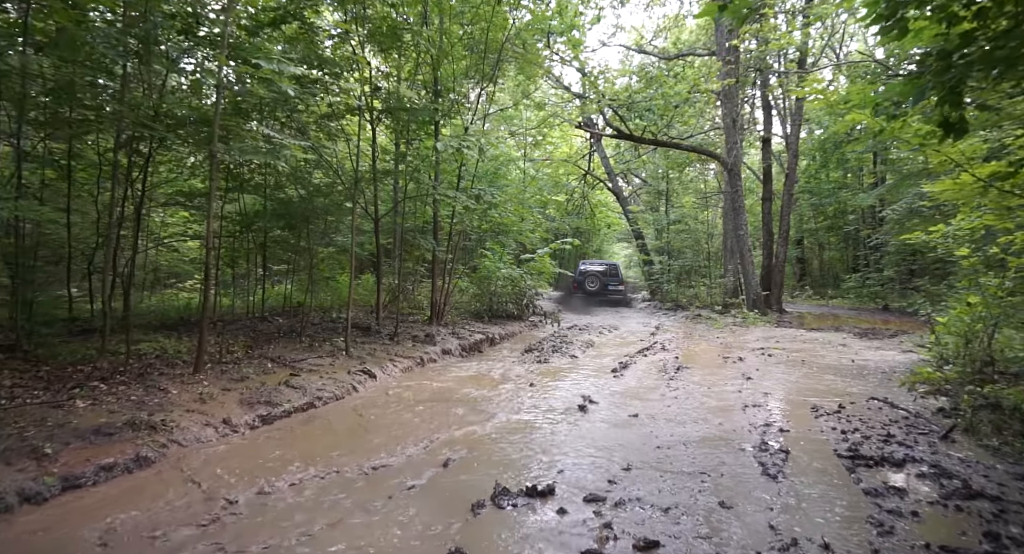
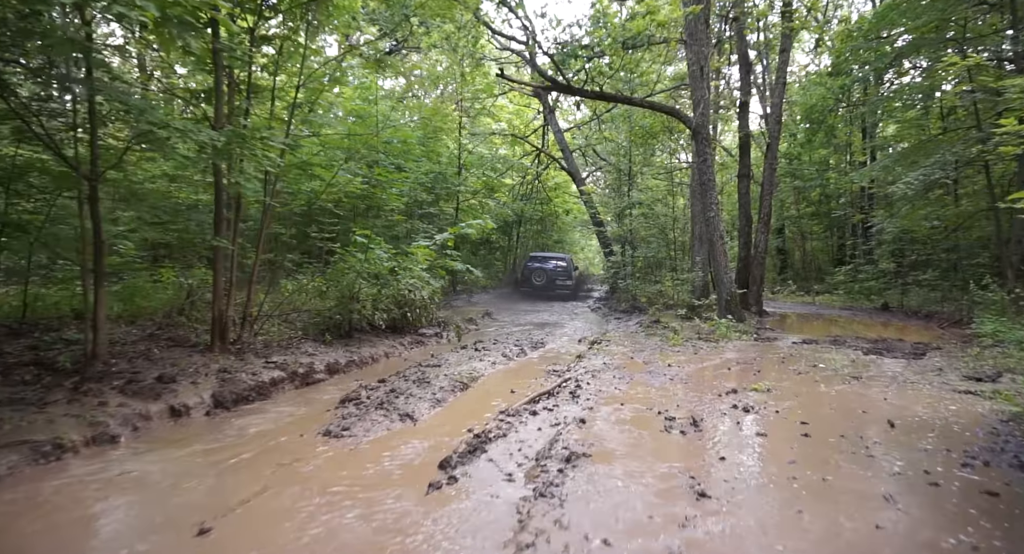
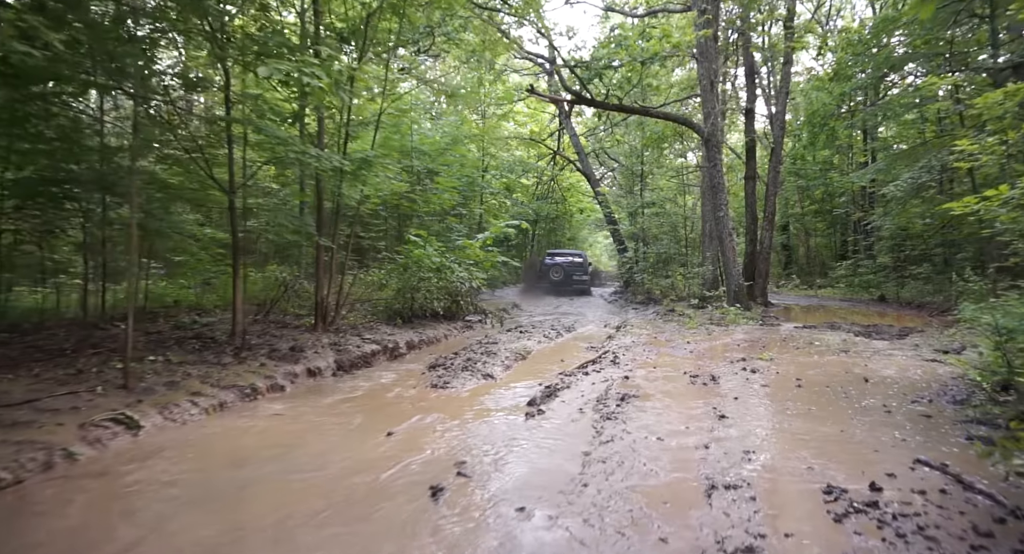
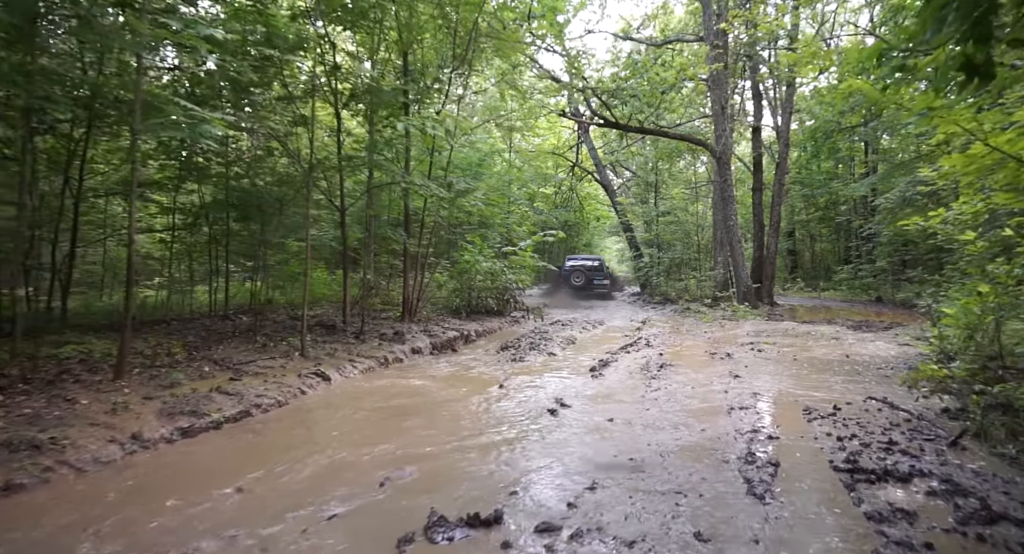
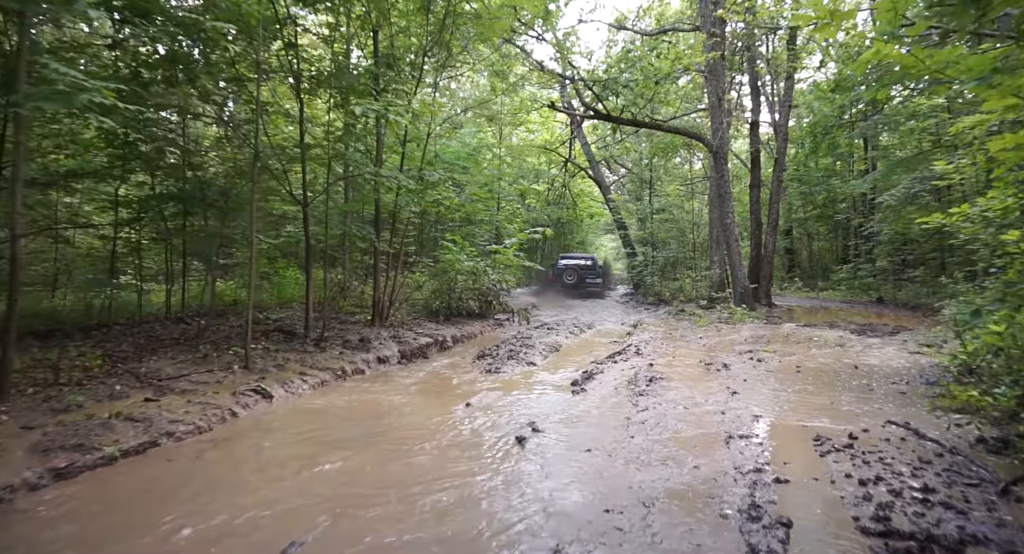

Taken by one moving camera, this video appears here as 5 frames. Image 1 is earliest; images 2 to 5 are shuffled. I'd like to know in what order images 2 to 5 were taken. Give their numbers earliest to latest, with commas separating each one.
4, 5, 3, 2
